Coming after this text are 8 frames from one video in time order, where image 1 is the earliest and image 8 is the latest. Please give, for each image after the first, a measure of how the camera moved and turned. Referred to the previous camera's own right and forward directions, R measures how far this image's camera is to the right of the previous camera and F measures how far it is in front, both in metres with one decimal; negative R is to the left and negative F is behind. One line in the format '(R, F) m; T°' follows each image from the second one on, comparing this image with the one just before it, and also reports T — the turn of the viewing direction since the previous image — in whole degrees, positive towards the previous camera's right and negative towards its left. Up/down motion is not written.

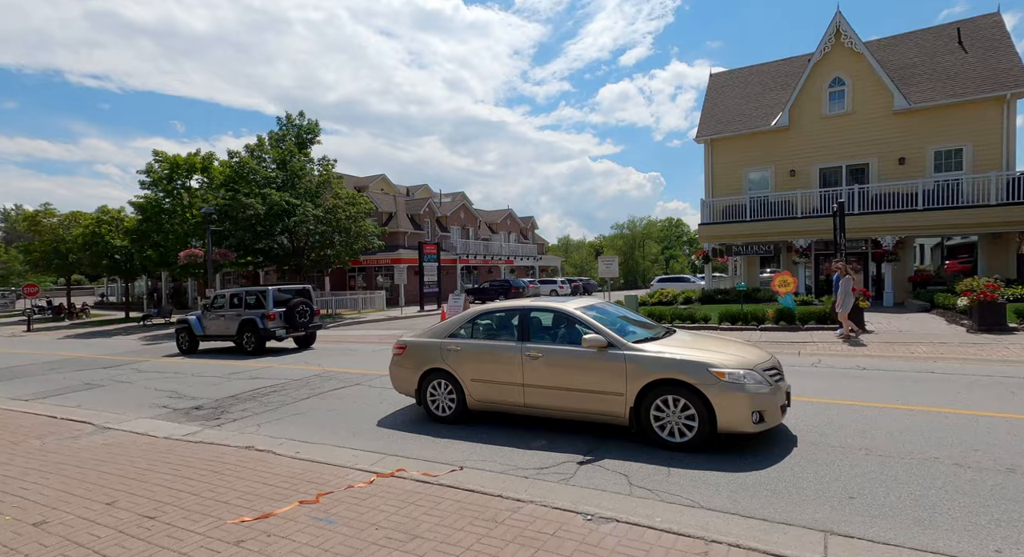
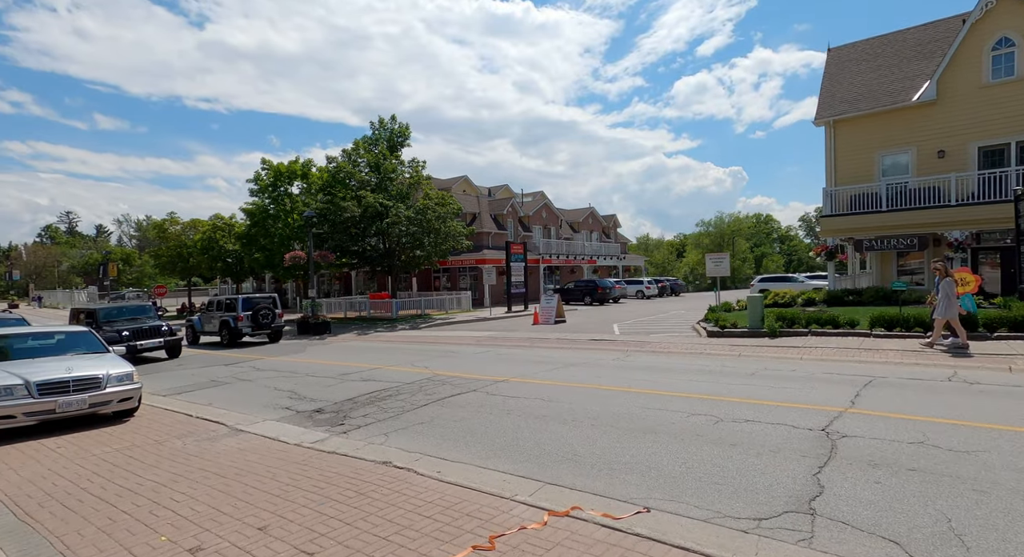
(-0.7, +0.5) m; -8°
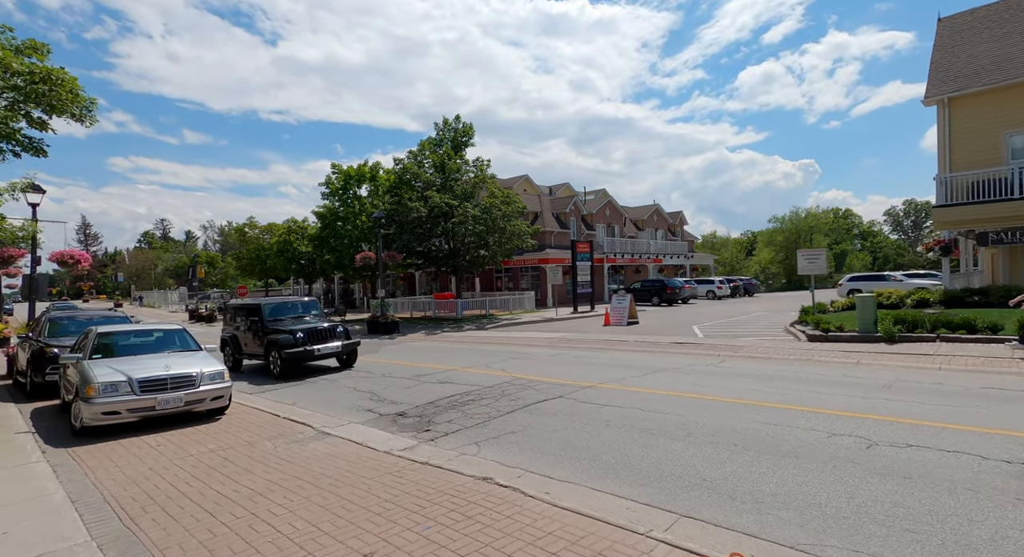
(-0.4, +0.4) m; -6°
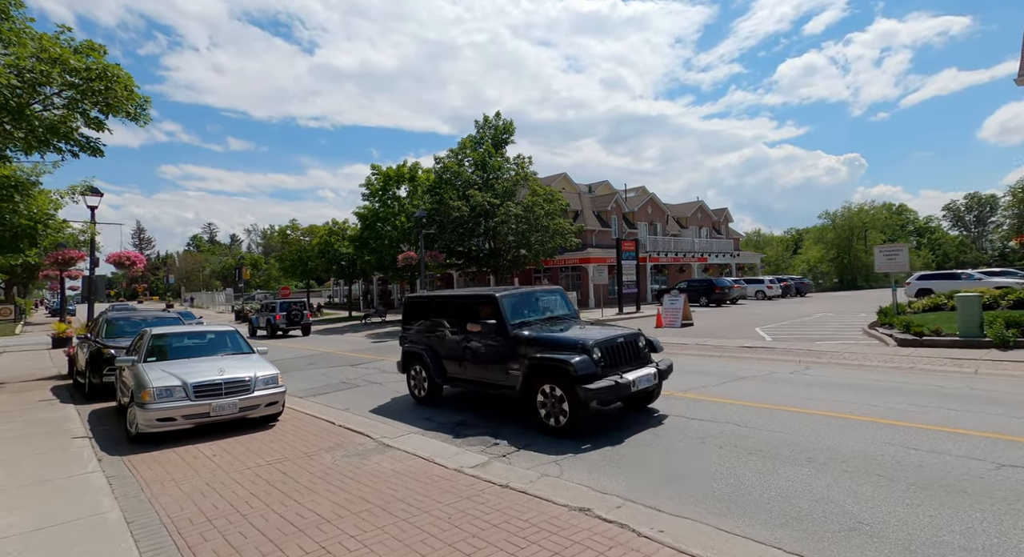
(-0.5, +0.6) m; -4°
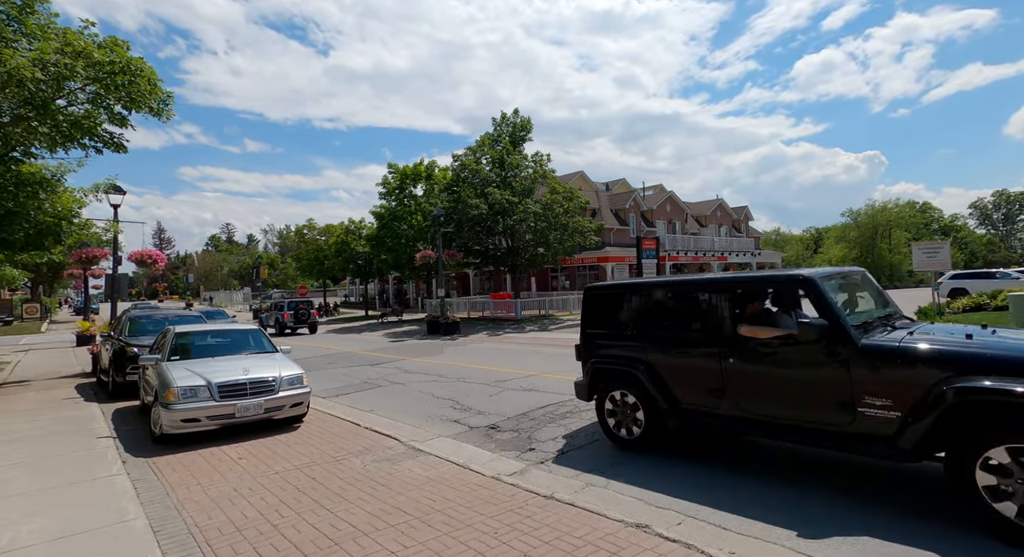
(-0.3, +0.3) m; -1°
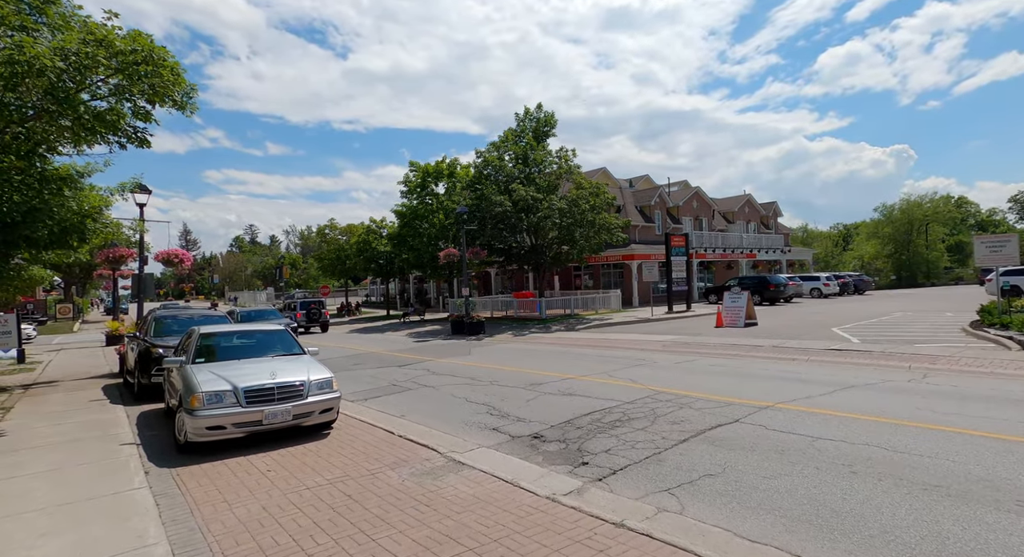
(-0.3, +0.6) m; -2°
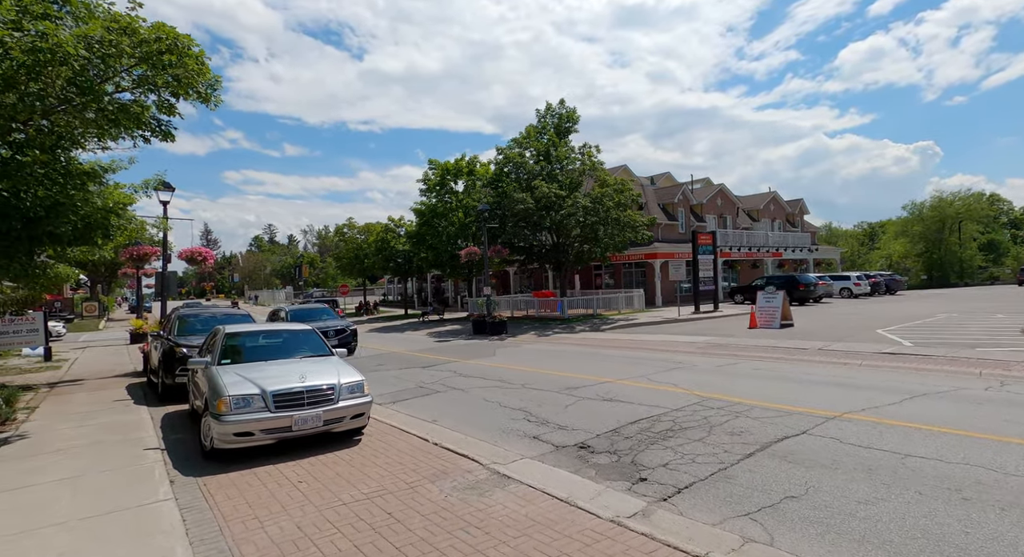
(-0.3, +0.5) m; -2°
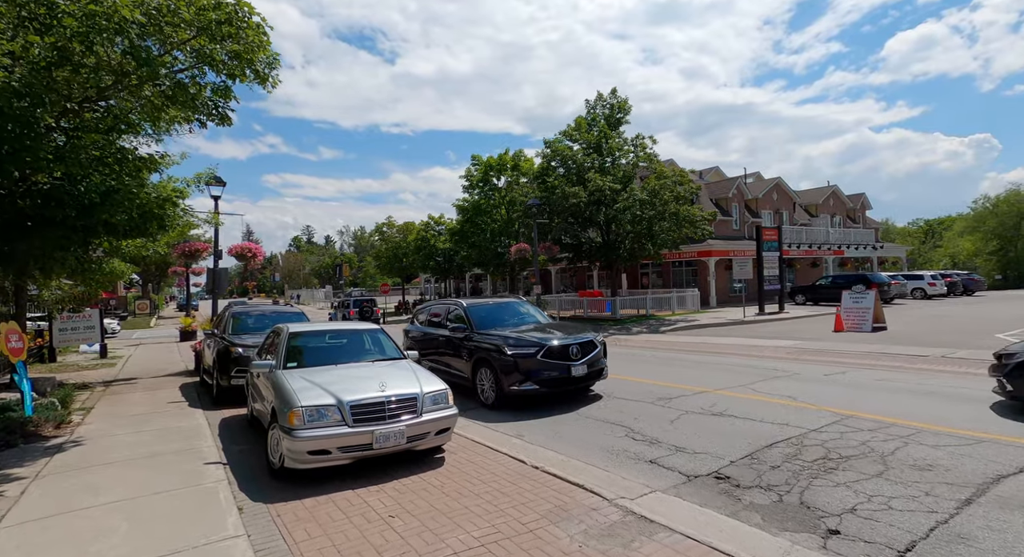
(-0.9, +1.0) m; -4°
